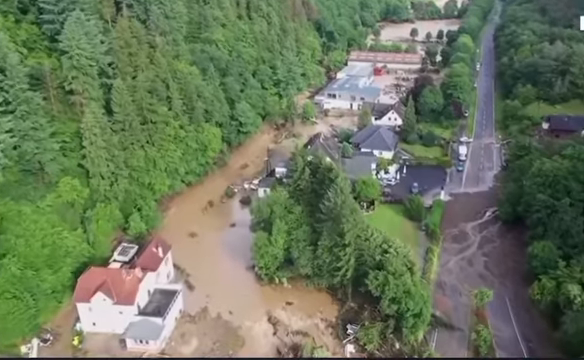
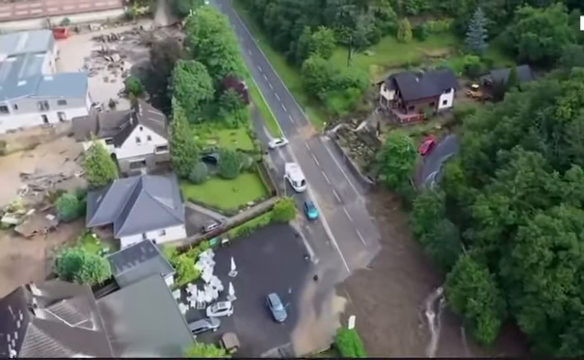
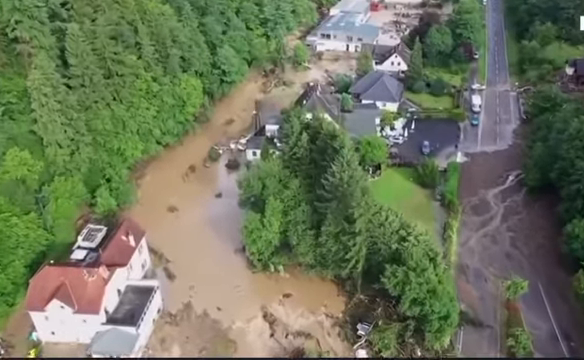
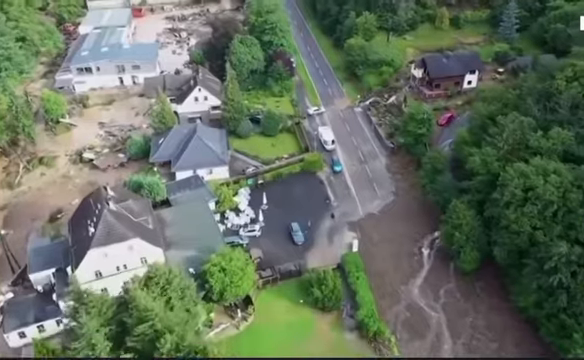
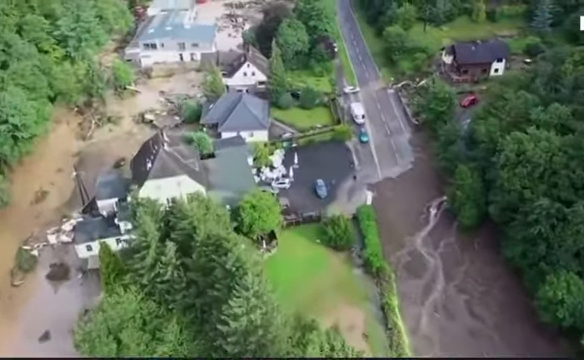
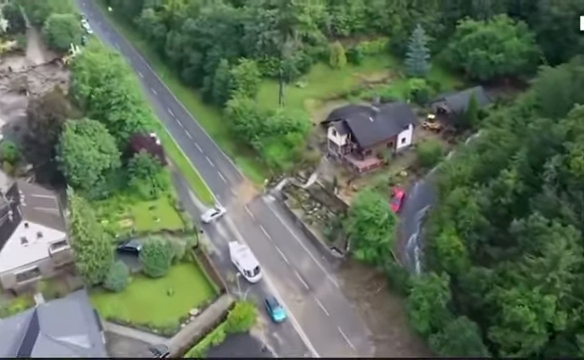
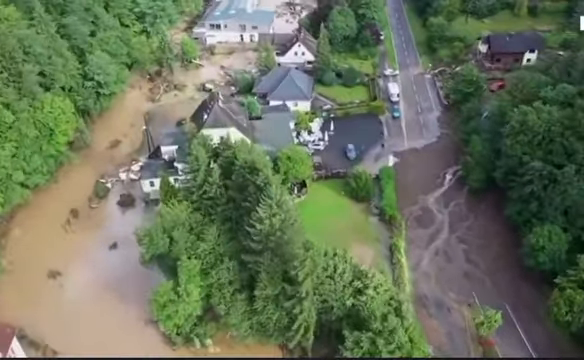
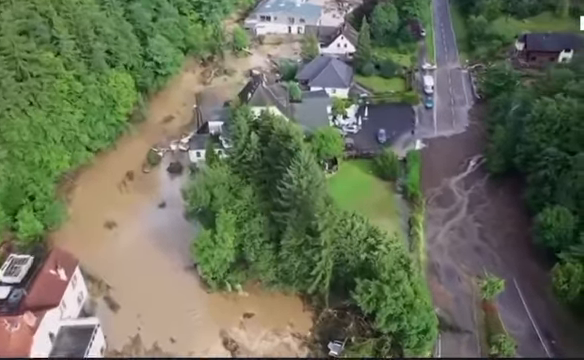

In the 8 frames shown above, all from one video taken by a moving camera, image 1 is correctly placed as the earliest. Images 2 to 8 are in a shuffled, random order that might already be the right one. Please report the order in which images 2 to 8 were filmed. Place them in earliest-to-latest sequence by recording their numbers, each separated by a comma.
3, 8, 7, 5, 4, 2, 6
